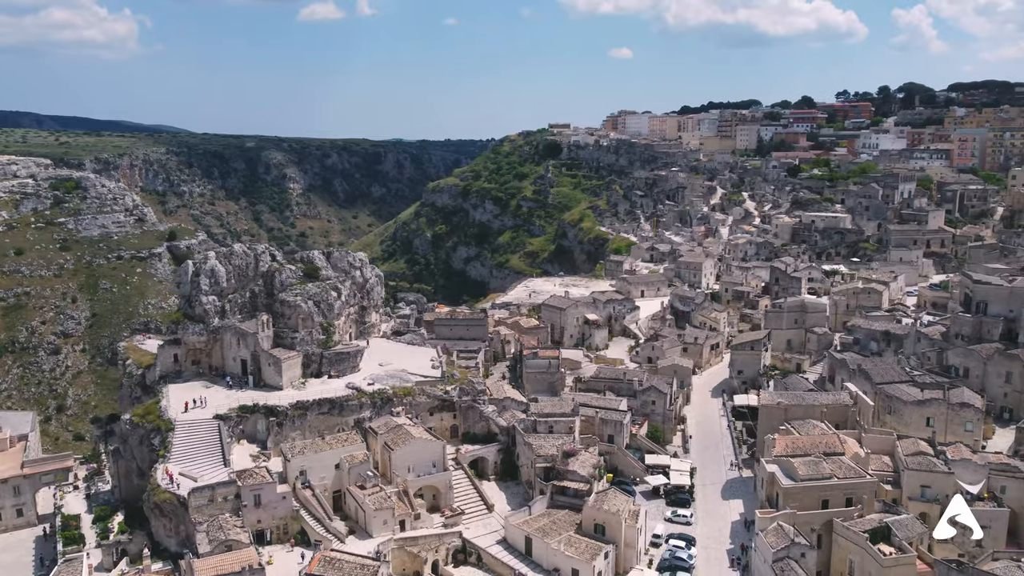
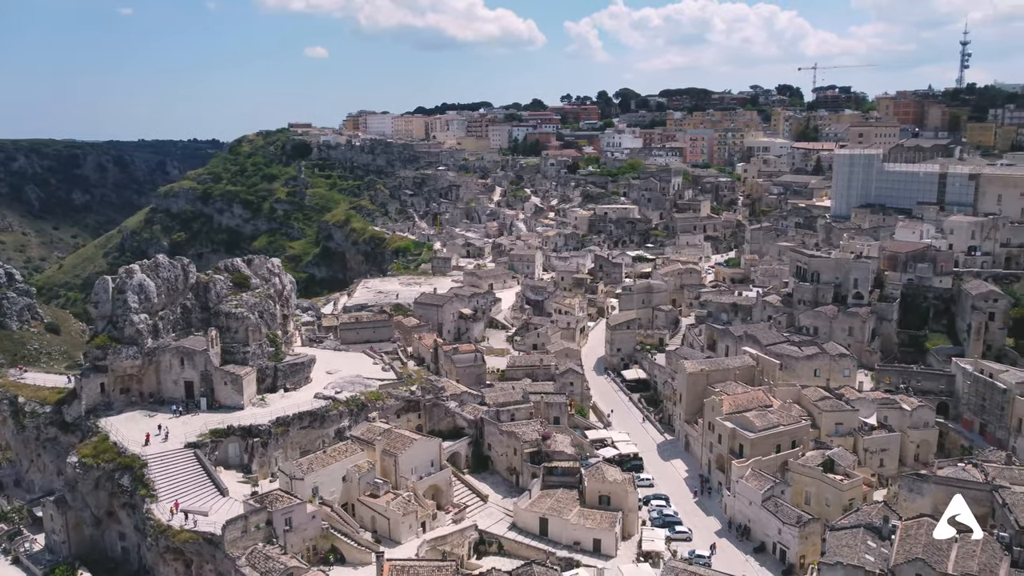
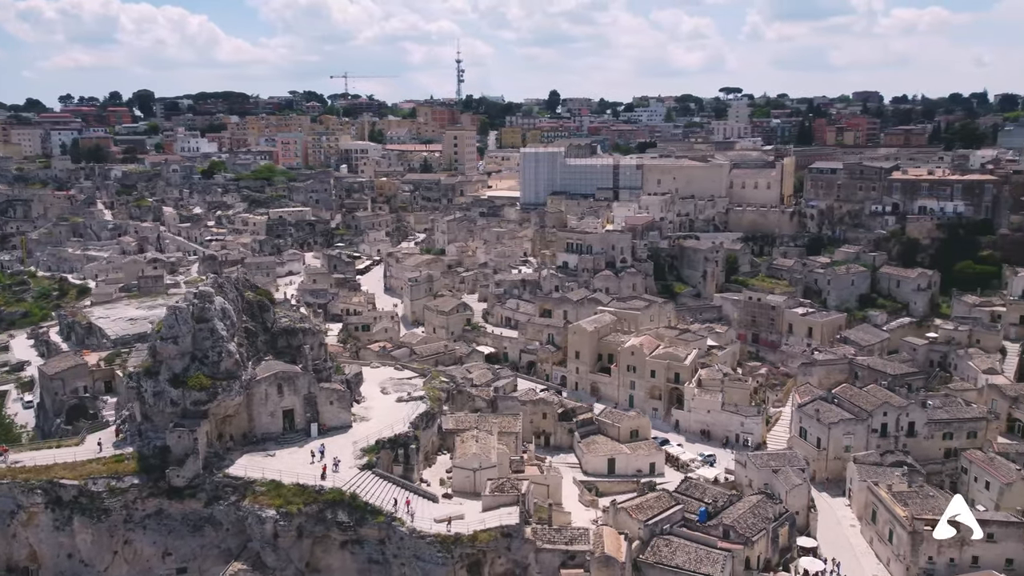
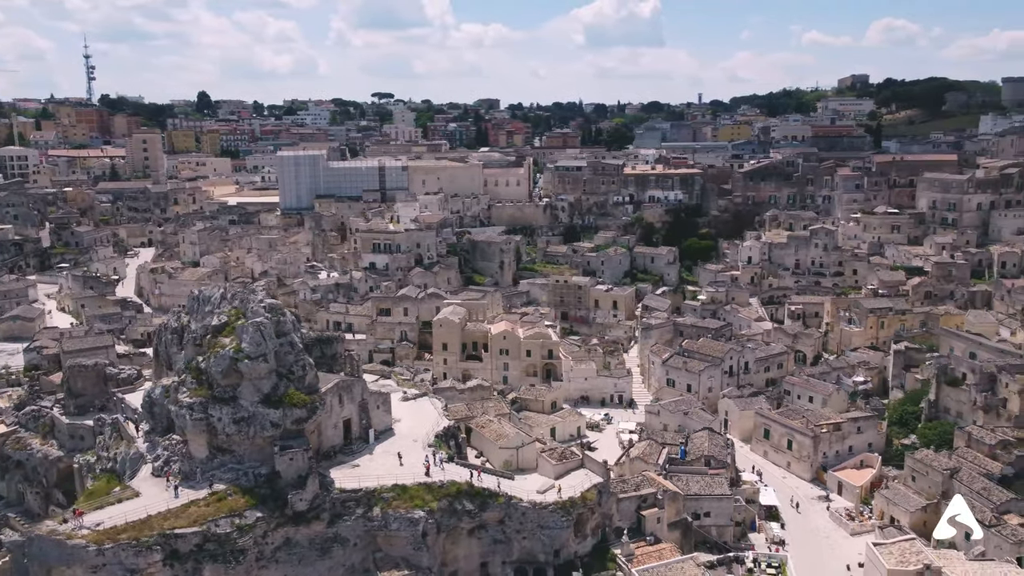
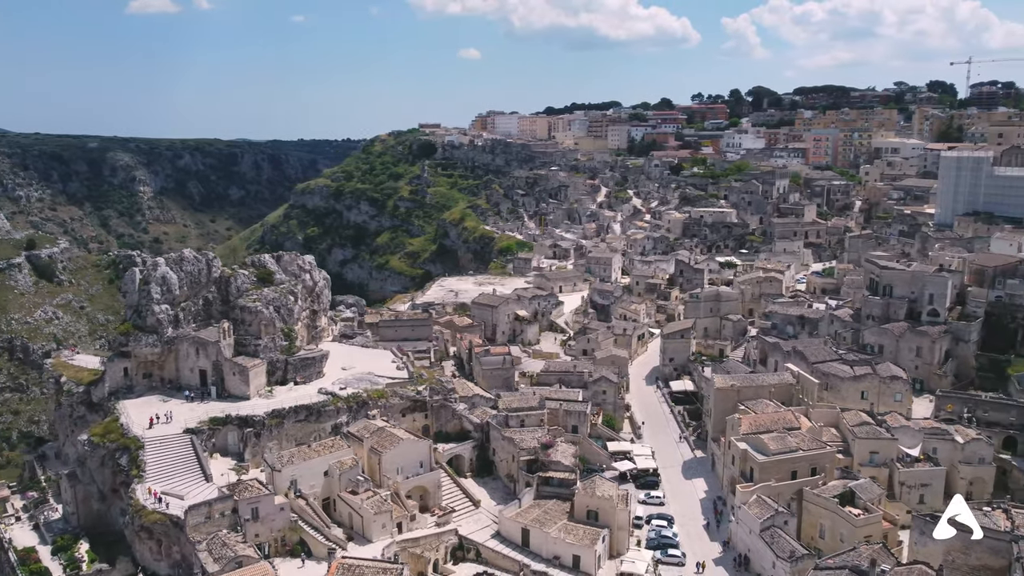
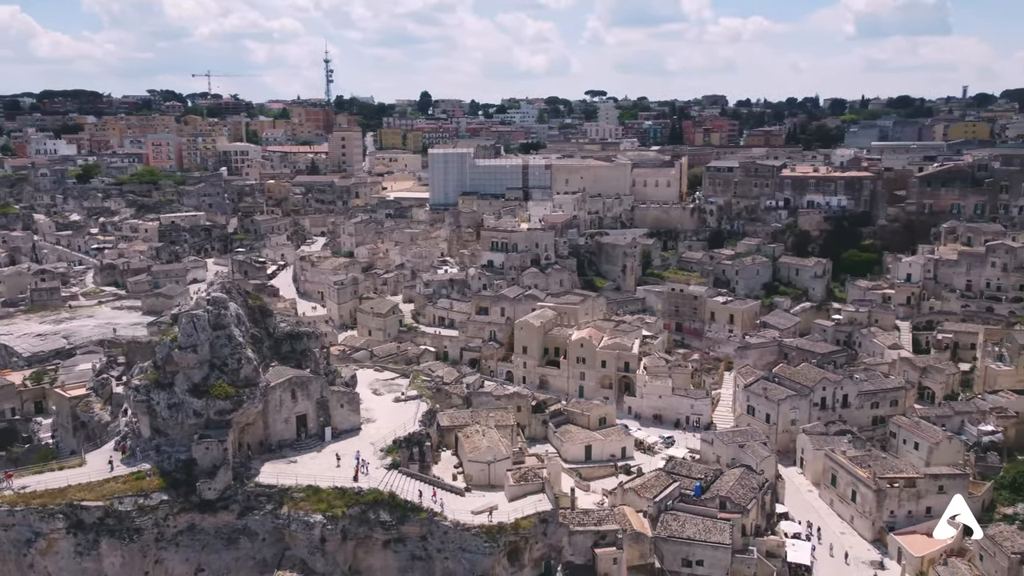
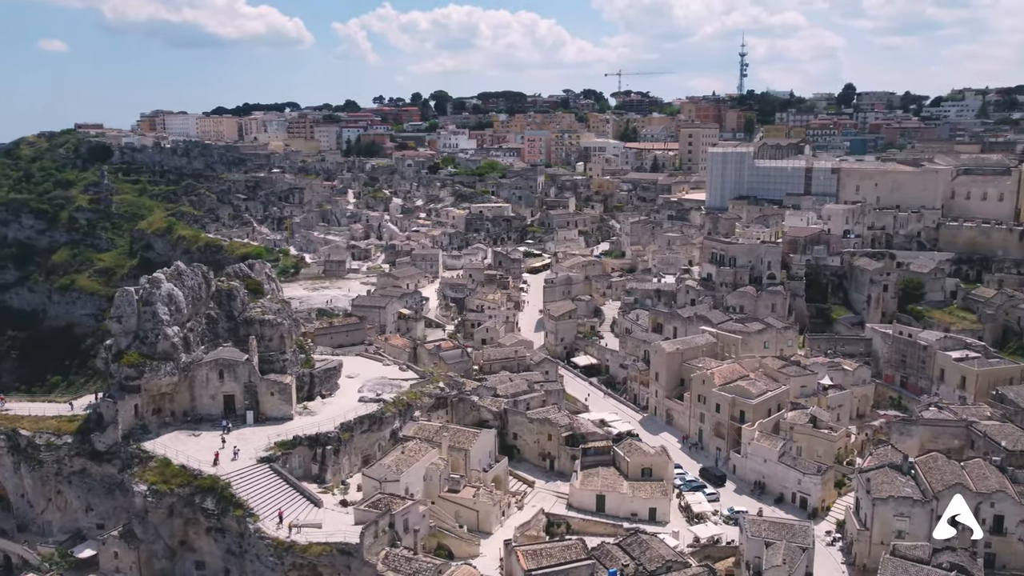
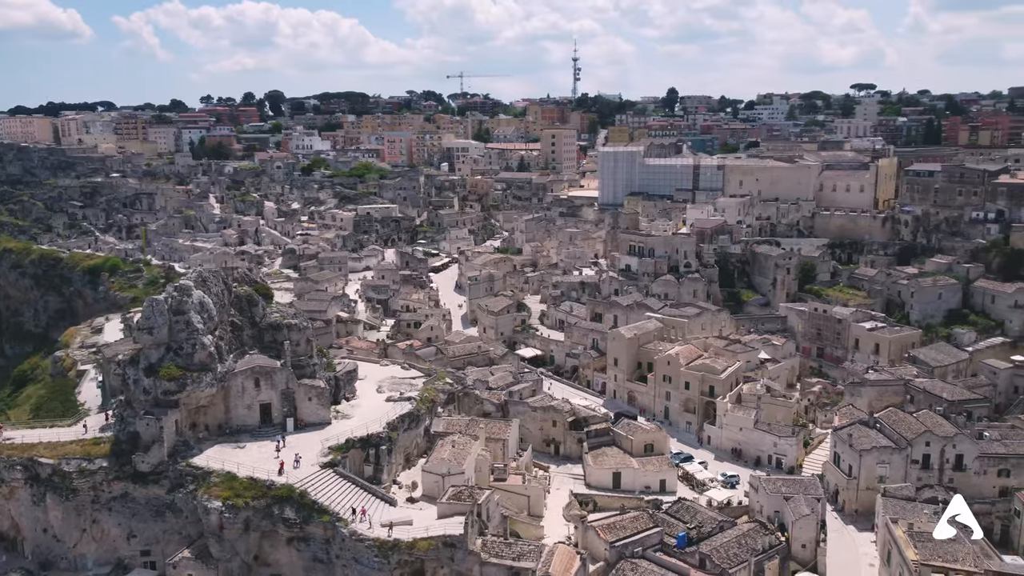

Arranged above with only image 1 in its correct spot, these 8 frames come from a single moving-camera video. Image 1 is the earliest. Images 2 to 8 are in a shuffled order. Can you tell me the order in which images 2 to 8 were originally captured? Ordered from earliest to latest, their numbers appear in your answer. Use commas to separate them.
5, 2, 7, 8, 3, 6, 4
